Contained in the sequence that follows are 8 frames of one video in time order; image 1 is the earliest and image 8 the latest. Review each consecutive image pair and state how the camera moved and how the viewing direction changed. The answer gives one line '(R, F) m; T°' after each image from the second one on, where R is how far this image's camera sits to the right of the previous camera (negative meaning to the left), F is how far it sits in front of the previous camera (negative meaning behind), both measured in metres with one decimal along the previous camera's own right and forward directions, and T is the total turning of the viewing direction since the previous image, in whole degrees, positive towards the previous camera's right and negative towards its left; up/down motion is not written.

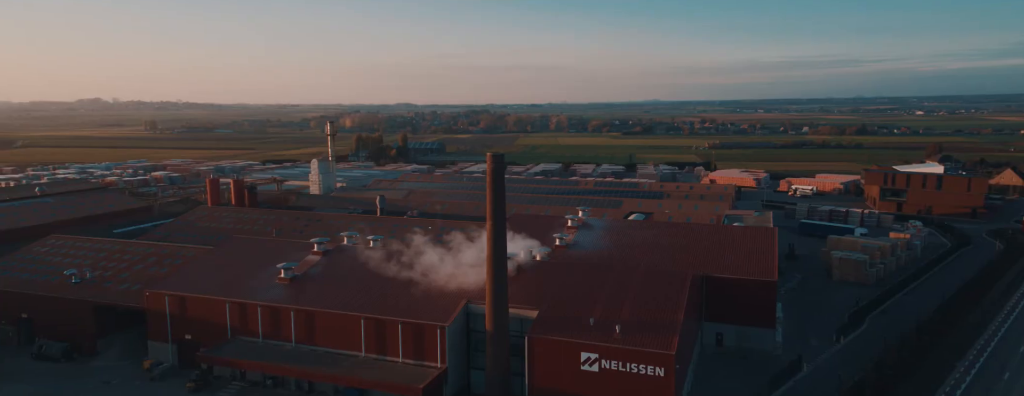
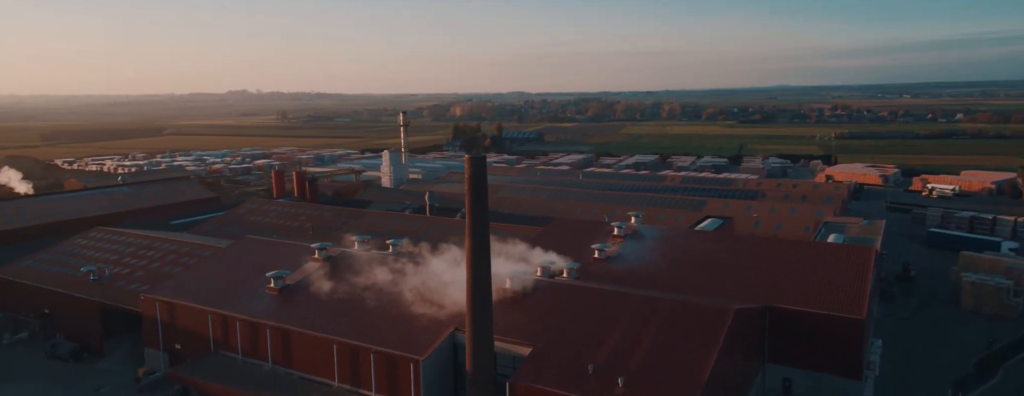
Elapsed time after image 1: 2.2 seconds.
(+2.2, +2.6) m; -11°
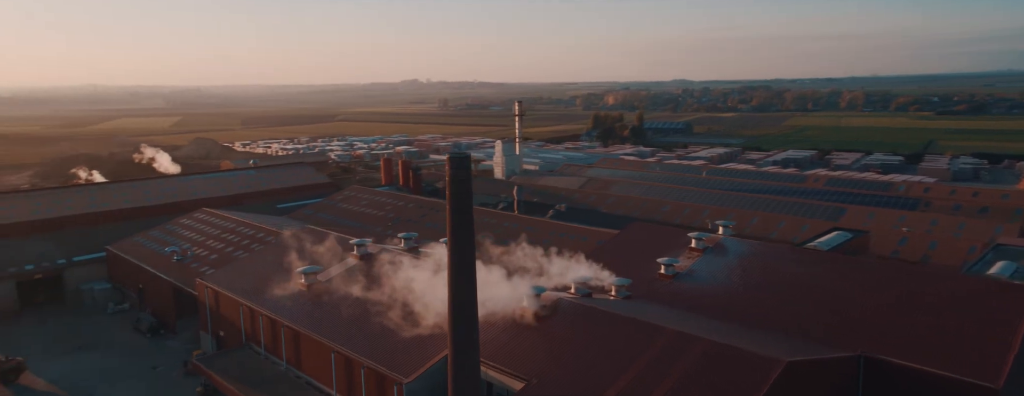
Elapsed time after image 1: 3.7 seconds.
(+2.4, +2.0) m; -15°
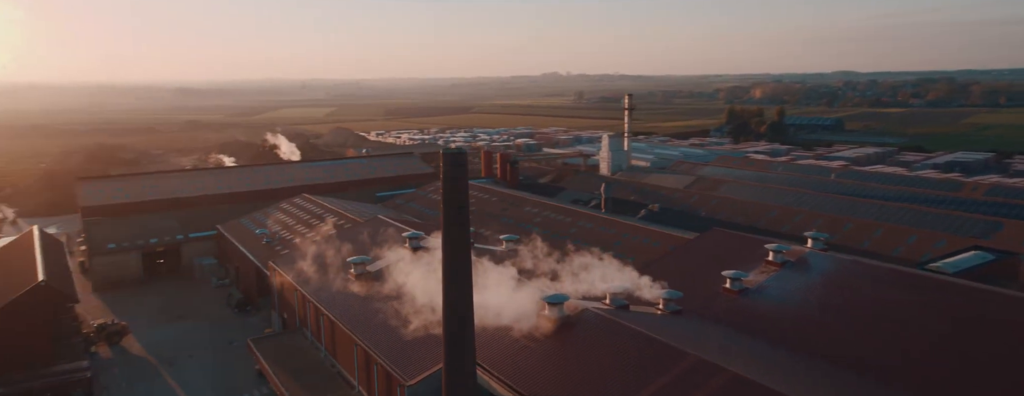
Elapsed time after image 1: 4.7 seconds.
(+1.9, +0.9) m; -13°
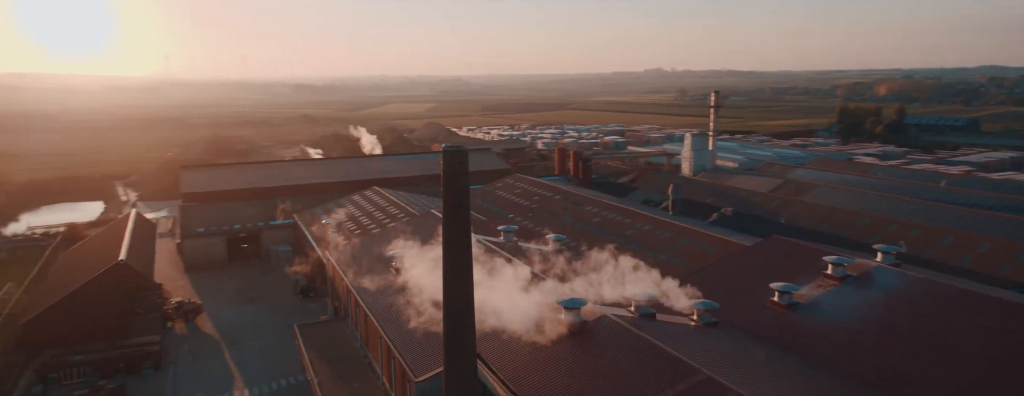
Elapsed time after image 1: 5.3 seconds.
(+1.3, +0.4) m; -9°
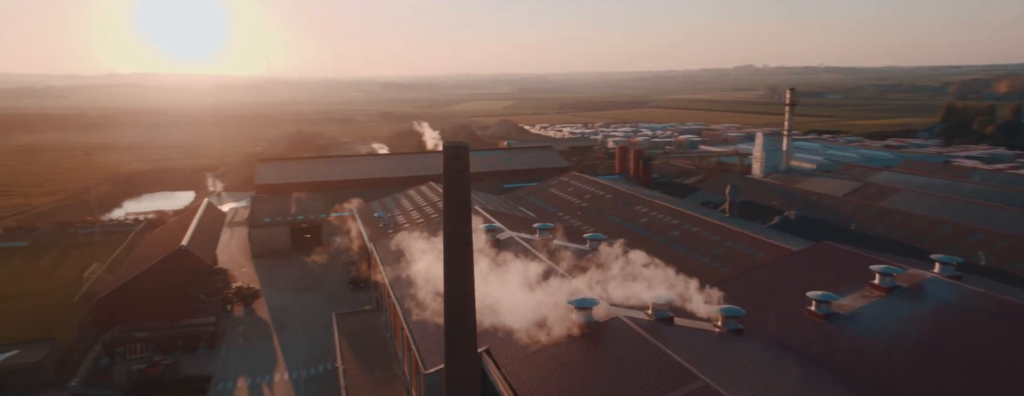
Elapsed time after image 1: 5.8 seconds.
(+1.1, +0.2) m; -8°
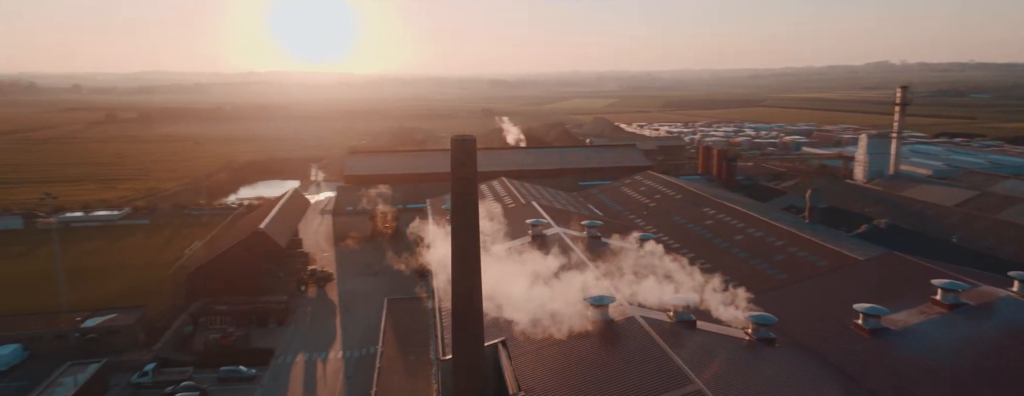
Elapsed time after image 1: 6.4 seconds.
(+1.4, 0.0) m; -10°
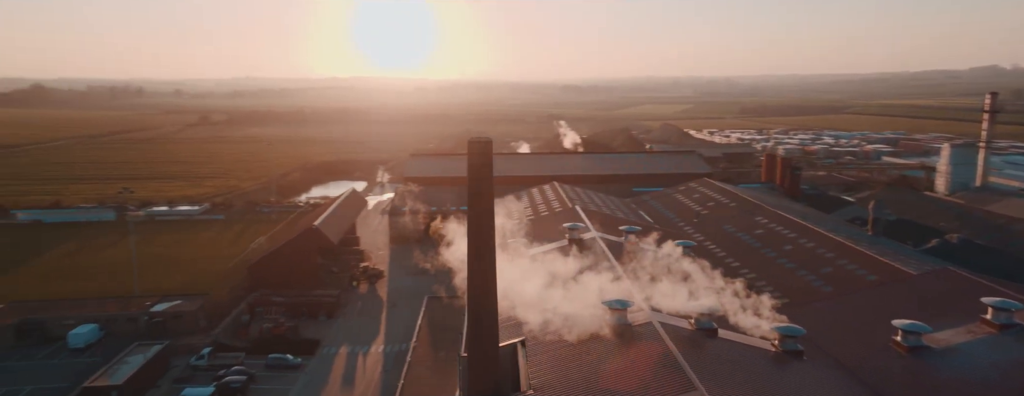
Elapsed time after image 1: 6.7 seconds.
(+0.8, -0.1) m; -7°
